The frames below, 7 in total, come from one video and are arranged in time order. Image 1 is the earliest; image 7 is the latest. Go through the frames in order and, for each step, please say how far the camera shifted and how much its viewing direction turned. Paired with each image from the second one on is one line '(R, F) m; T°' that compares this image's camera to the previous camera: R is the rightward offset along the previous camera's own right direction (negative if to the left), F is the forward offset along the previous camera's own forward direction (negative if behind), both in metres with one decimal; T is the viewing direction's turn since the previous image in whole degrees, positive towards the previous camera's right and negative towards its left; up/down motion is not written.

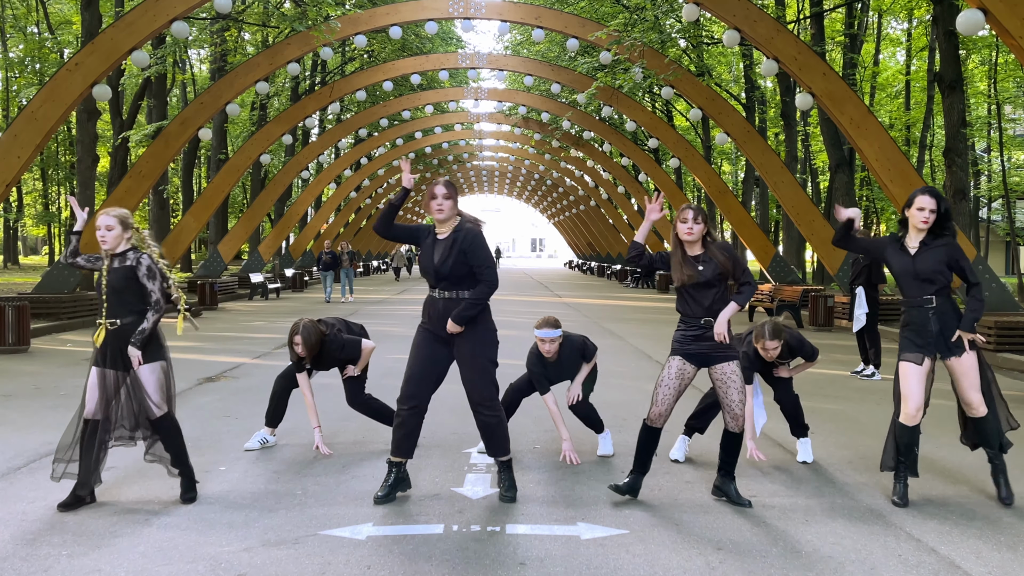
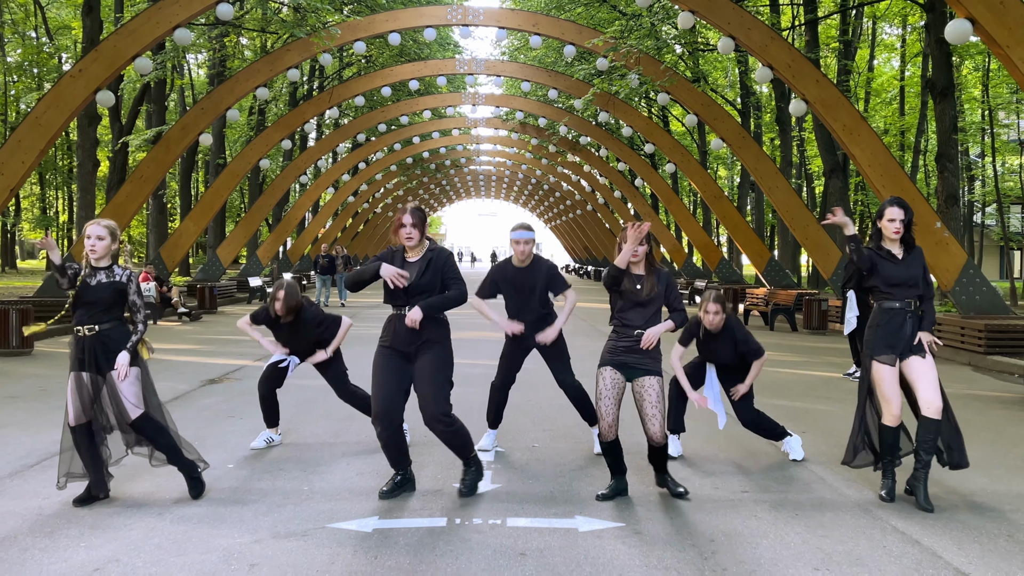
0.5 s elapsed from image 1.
(0.0, -0.2) m; 0°
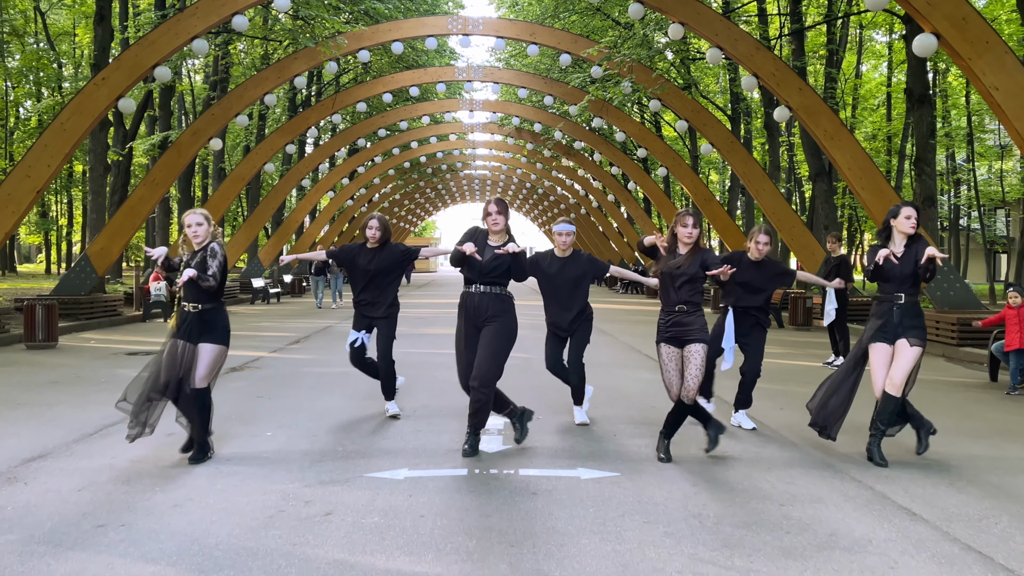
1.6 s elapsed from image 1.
(-0.1, -0.8) m; 0°
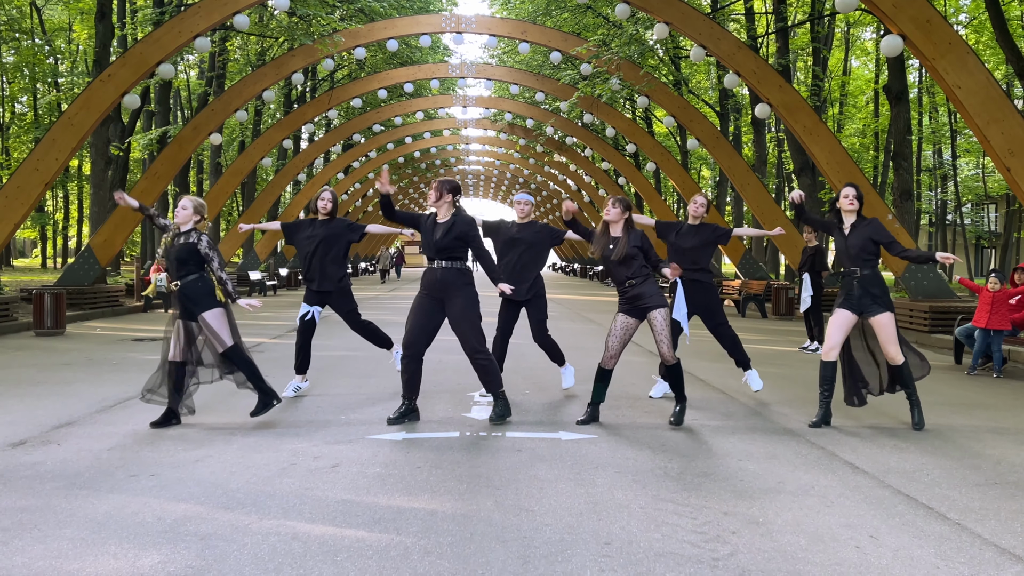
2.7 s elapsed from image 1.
(0.0, -0.6) m; 0°
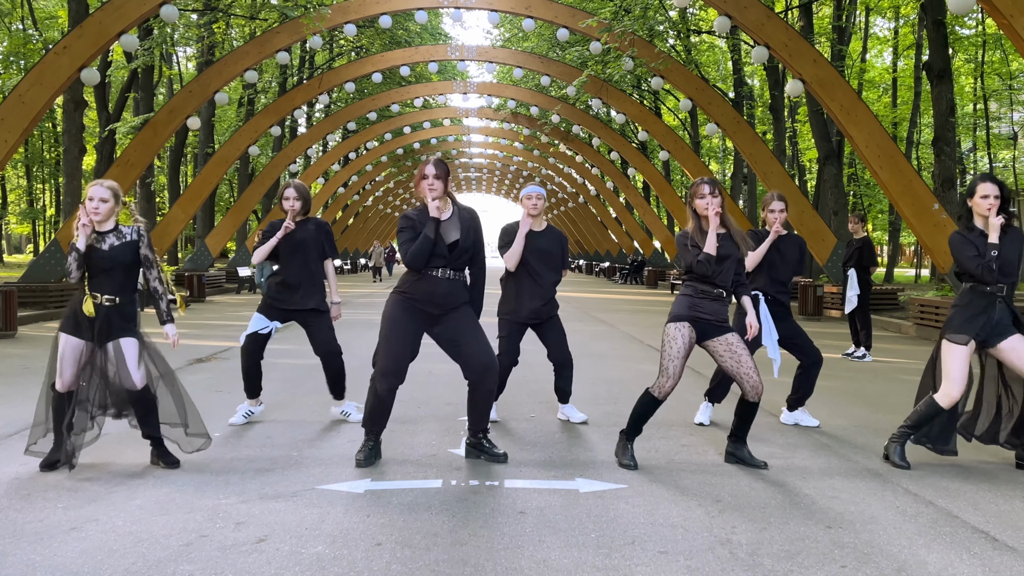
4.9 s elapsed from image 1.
(0.0, +1.5) m; 0°
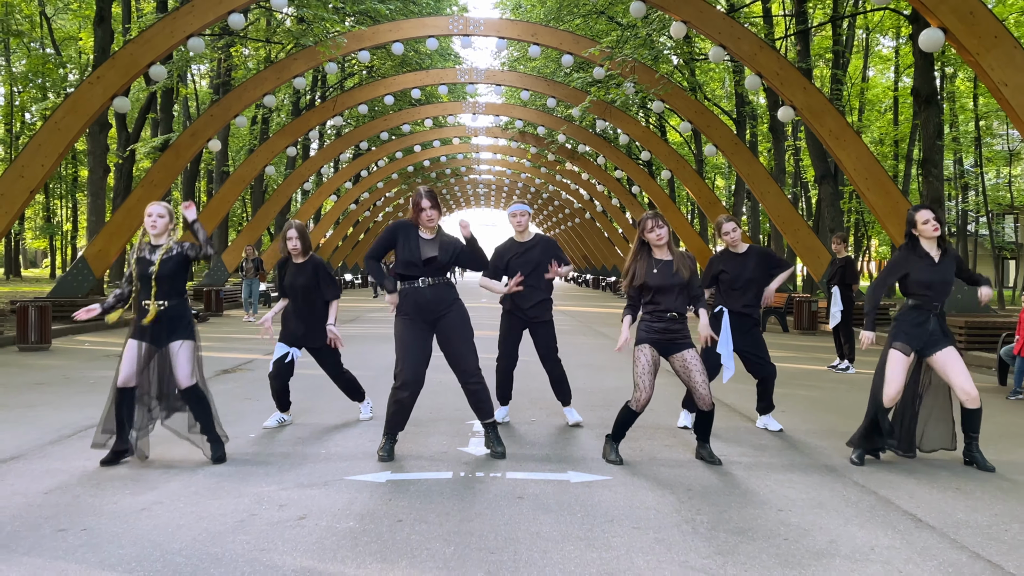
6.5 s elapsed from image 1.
(0.0, -0.7) m; -1°
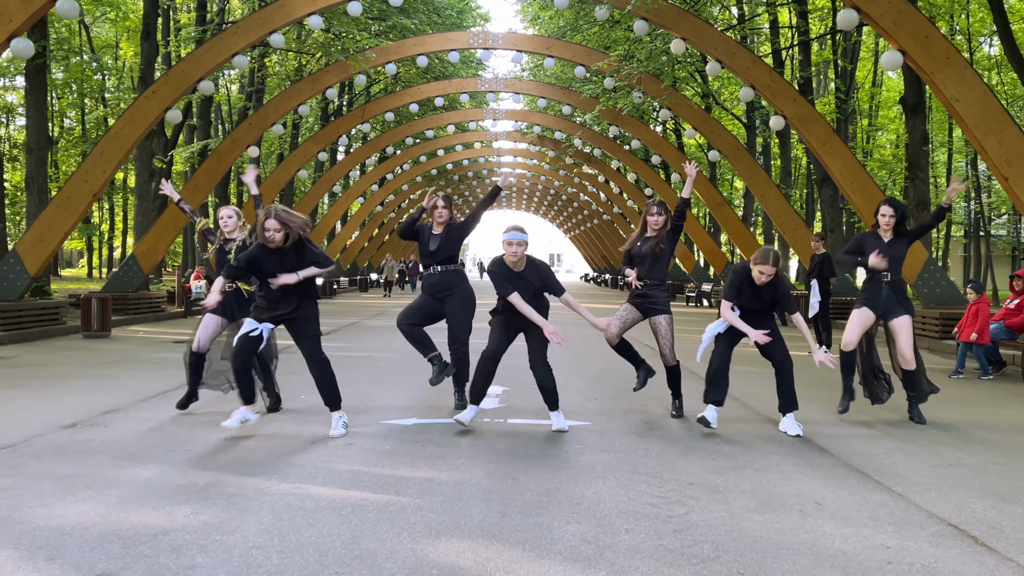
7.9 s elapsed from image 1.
(+0.2, -1.4) m; -1°
